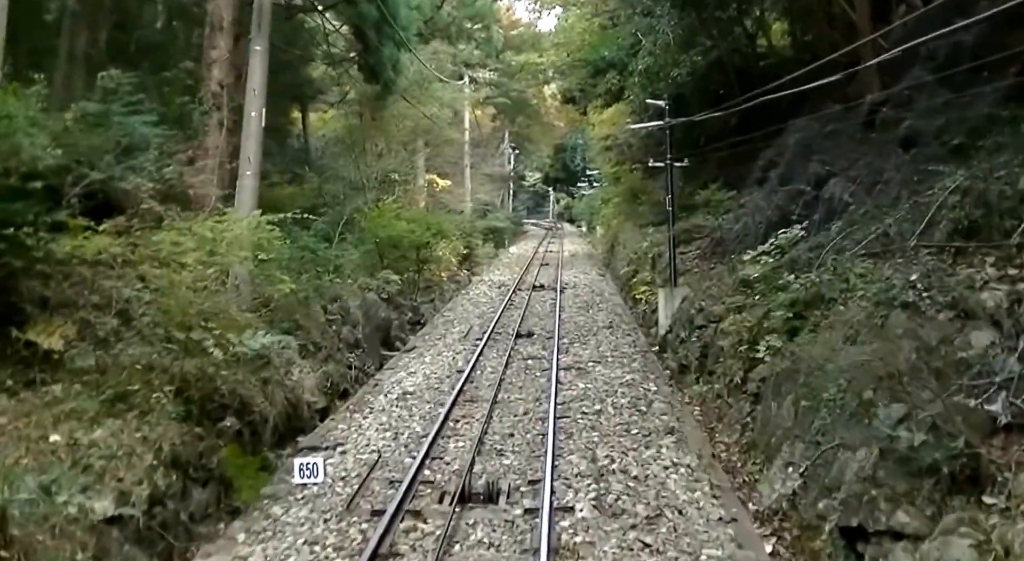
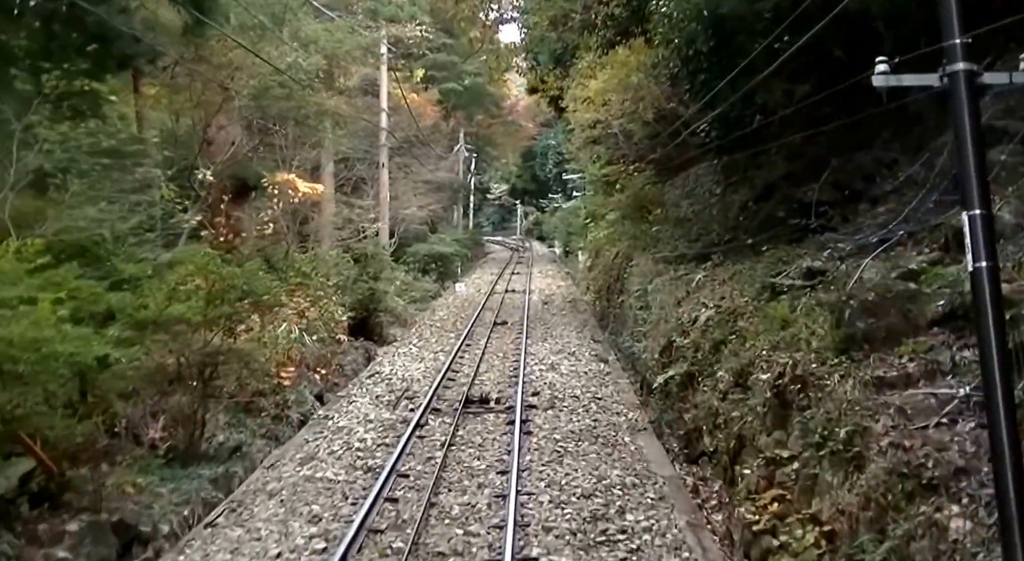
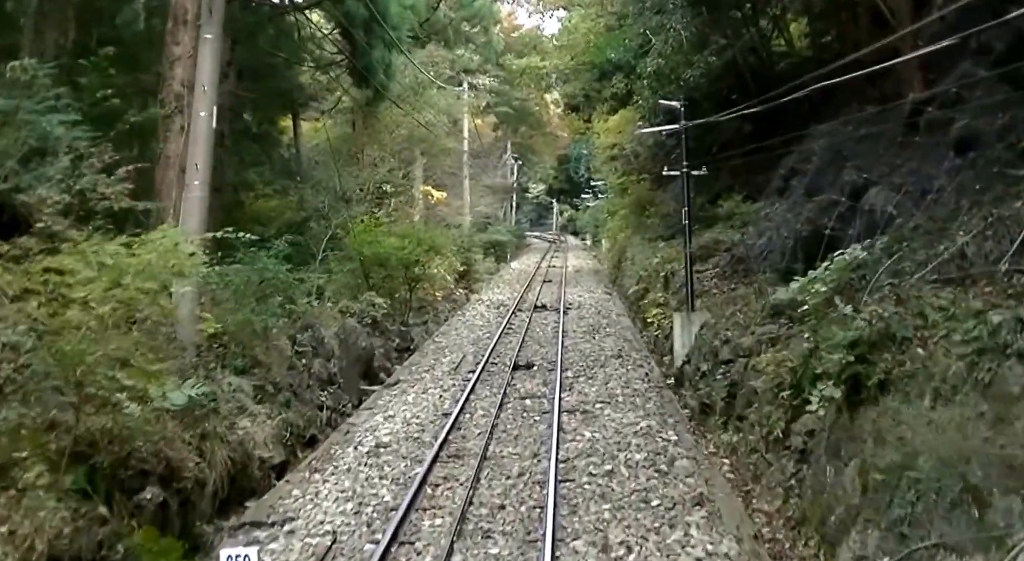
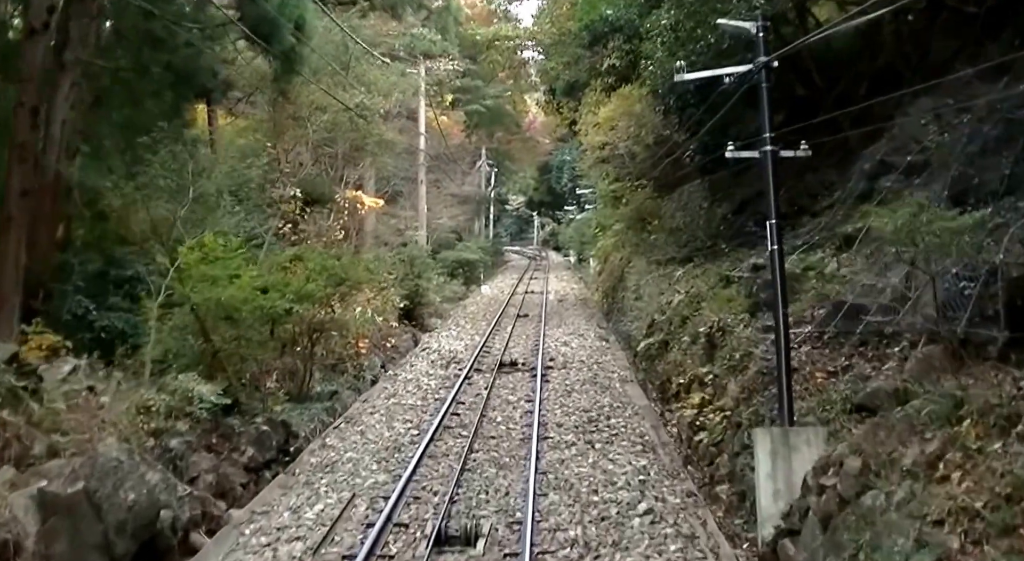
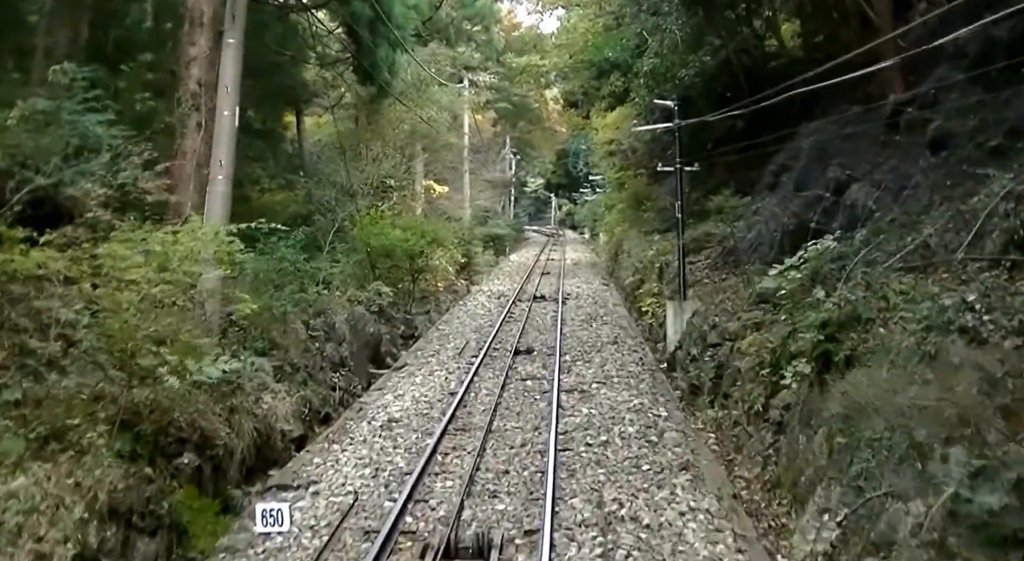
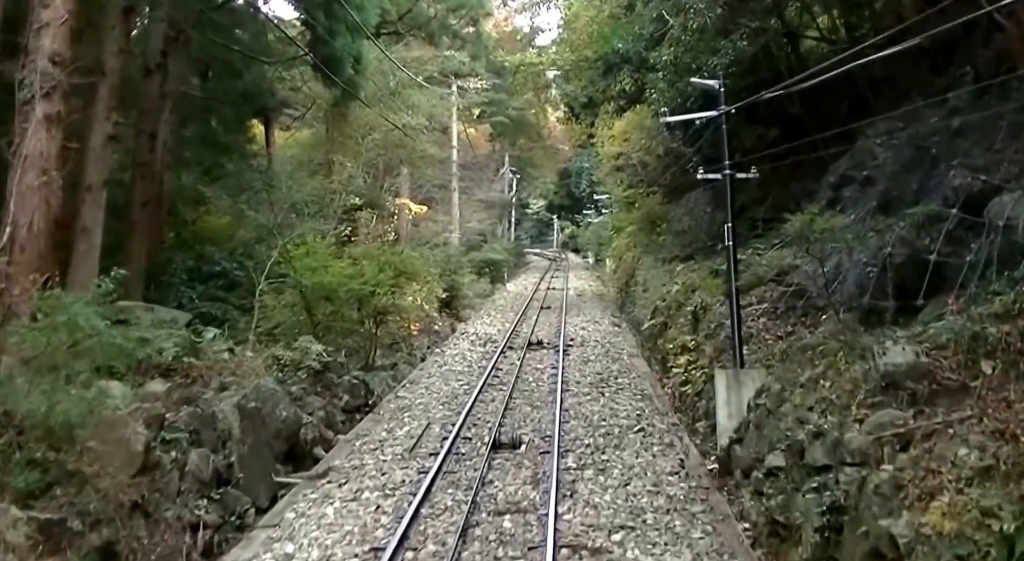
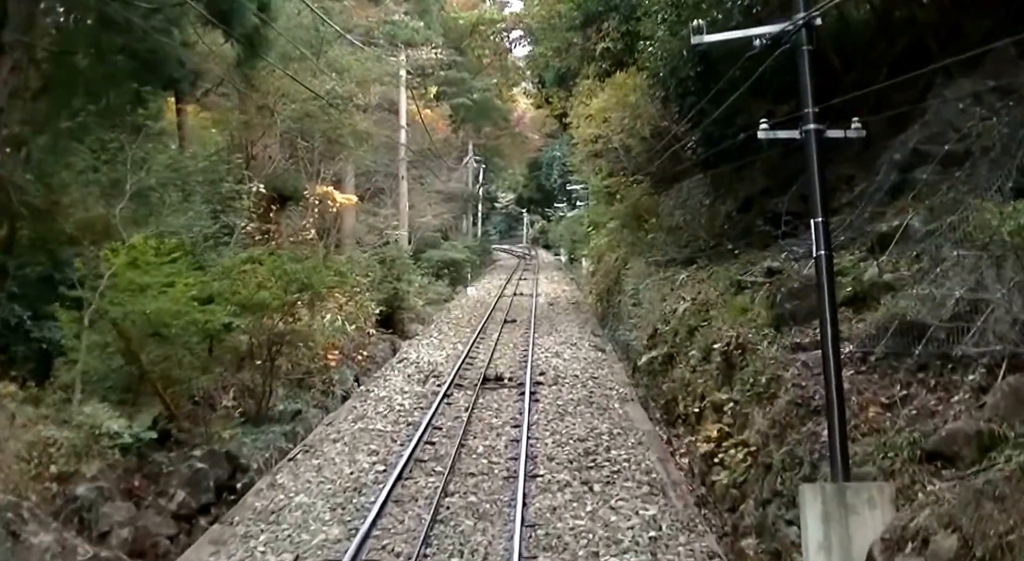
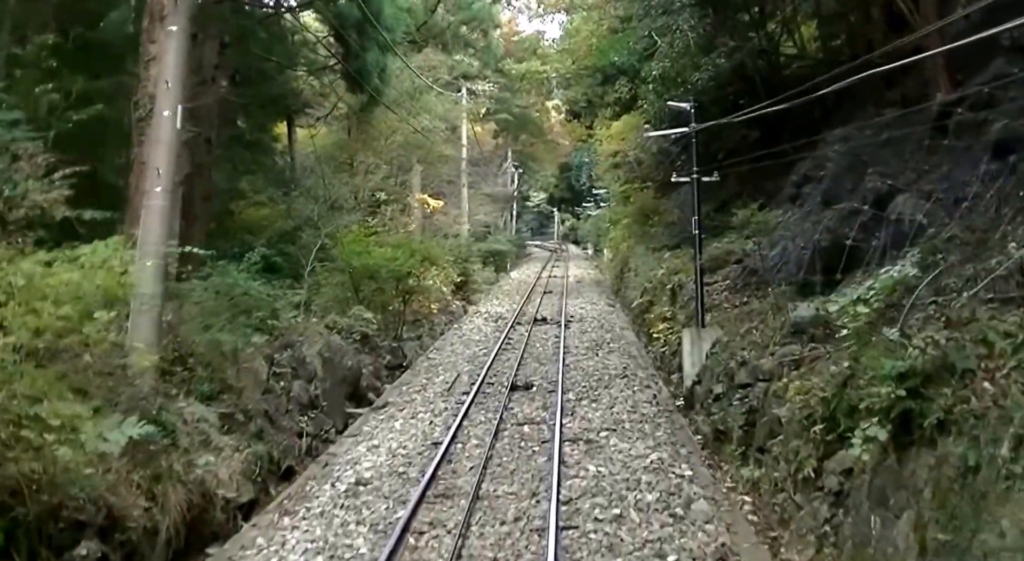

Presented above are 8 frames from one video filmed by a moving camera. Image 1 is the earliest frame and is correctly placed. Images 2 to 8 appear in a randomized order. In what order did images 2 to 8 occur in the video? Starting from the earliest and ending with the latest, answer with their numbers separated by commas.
5, 3, 8, 6, 4, 7, 2
